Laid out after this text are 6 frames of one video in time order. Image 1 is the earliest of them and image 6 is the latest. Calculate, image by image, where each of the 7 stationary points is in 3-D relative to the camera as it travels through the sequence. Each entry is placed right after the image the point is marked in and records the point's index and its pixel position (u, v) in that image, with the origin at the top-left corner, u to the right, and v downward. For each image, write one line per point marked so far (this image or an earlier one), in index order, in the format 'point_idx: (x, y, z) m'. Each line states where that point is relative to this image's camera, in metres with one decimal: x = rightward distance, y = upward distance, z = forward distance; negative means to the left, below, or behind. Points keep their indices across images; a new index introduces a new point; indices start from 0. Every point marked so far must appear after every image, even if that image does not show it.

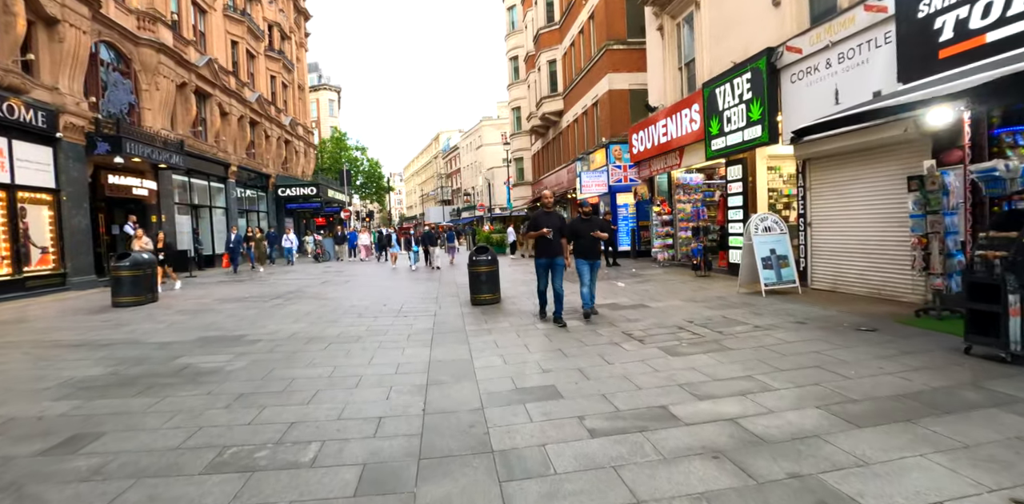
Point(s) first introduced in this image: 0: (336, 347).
0: (-2.4, -1.3, +6.7) m
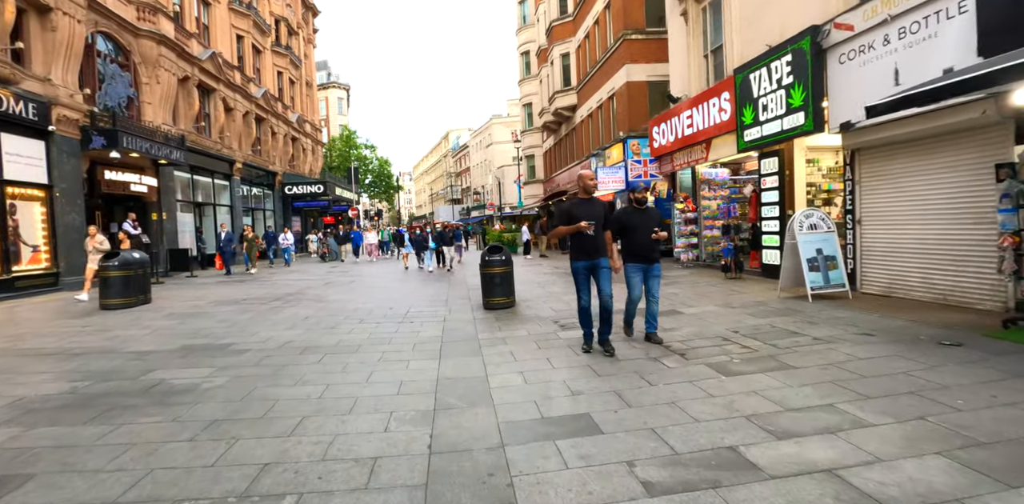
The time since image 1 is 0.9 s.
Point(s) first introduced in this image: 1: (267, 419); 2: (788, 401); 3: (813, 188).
0: (-2.2, -1.3, +5.9) m
1: (-2.1, -1.4, +4.1) m
2: (+2.4, -1.3, +4.2) m
3: (+7.0, +1.5, +11.3) m
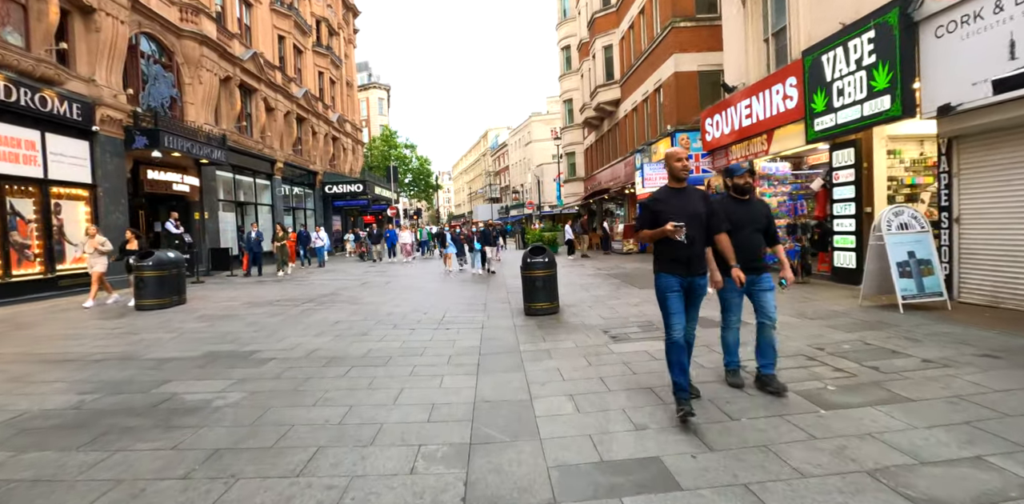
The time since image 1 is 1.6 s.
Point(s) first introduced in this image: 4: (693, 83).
0: (-1.7, -1.3, +5.3) m
1: (-1.7, -1.4, +3.5) m
2: (+2.7, -1.3, +3.2) m
3: (+7.8, +1.4, +10.0) m
4: (+7.0, +6.6, +18.9) m
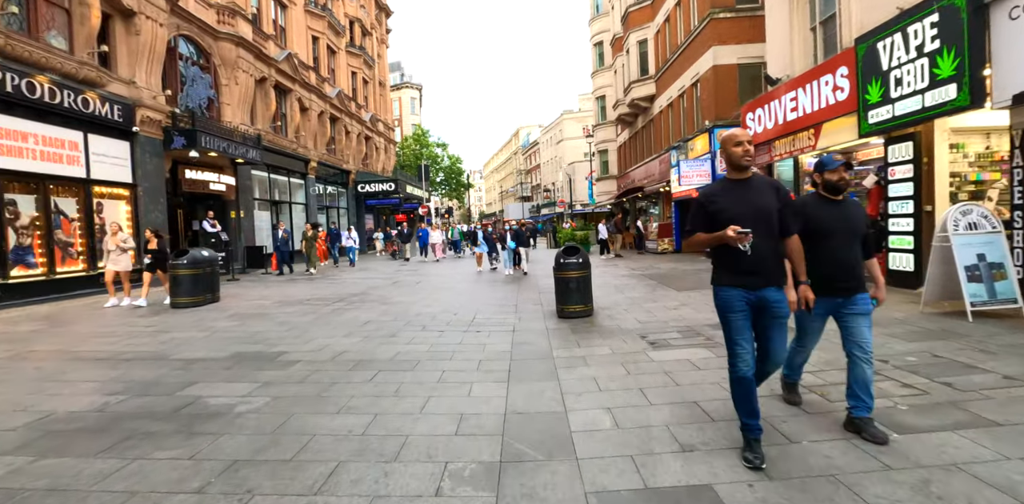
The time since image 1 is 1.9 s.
0: (-1.3, -1.3, +5.1) m
1: (-1.5, -1.4, +3.3) m
2: (+2.9, -1.4, +2.8) m
3: (+8.5, +1.4, +9.2) m
4: (+8.2, +6.6, +18.2) m
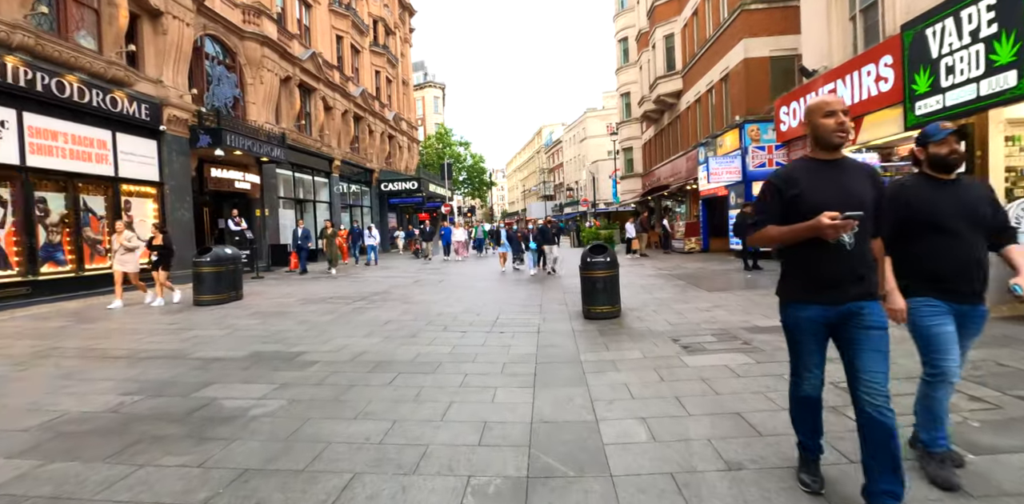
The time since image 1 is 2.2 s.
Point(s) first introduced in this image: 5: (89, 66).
0: (-1.1, -1.3, +4.9) m
1: (-1.3, -1.4, +3.1) m
2: (+3.1, -1.3, +2.4) m
3: (+8.9, +1.4, +8.5) m
4: (+9.1, +6.6, +17.5) m
5: (-9.5, +4.2, +10.9) m
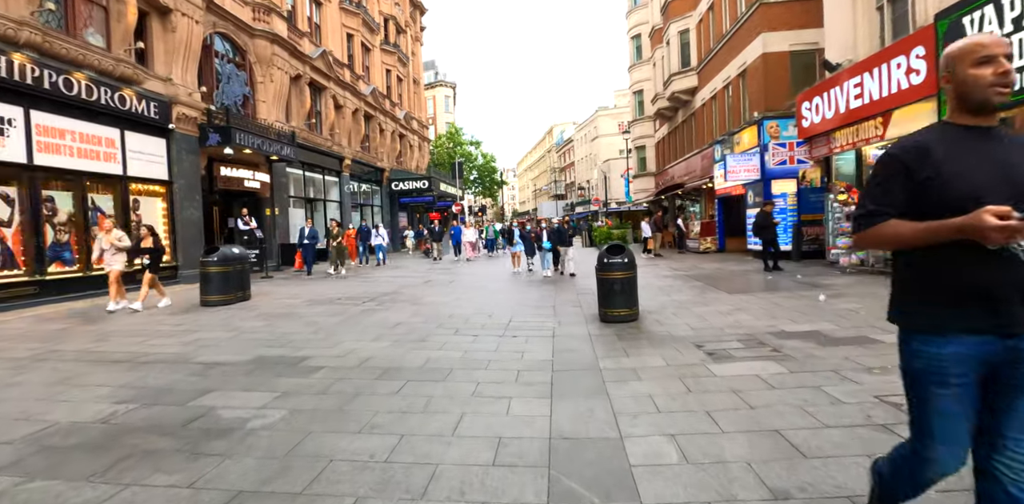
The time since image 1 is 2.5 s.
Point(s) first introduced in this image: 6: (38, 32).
0: (-0.9, -1.3, +4.6) m
1: (-1.2, -1.4, +2.8) m
2: (+3.2, -1.4, +2.0) m
3: (+9.1, +1.4, +8.0) m
4: (+9.5, +6.6, +17.0) m
5: (-9.2, +4.2, +10.8) m
6: (-9.4, +4.3, +9.6) m
